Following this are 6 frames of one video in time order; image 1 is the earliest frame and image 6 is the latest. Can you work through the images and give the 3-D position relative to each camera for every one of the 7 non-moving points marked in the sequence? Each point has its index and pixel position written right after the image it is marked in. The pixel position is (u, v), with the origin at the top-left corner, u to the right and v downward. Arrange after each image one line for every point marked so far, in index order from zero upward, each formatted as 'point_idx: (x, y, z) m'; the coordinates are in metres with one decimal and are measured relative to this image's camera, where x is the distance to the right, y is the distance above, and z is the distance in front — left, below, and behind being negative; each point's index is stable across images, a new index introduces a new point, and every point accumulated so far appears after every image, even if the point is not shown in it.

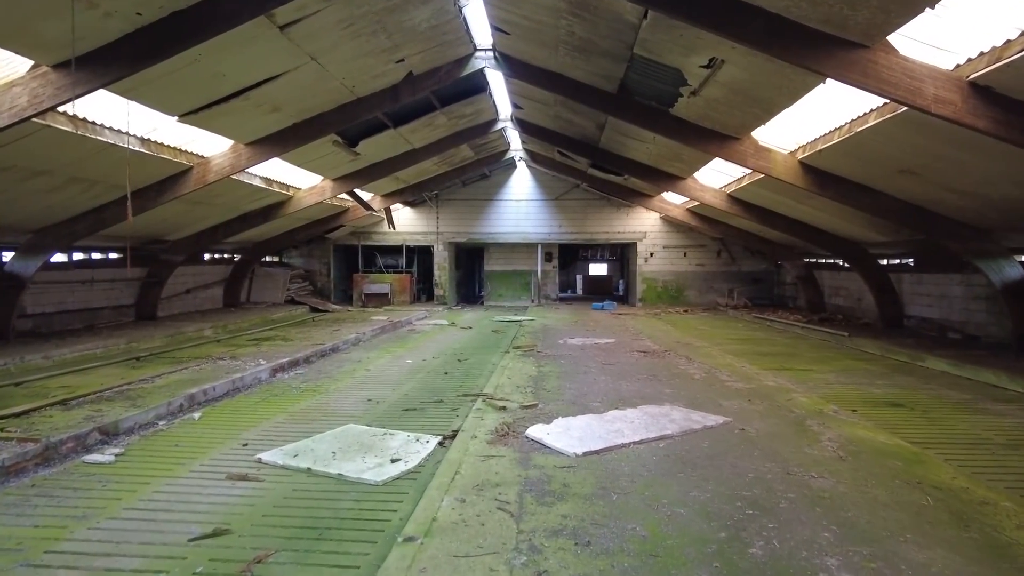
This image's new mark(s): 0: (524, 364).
0: (+0.1, -0.7, +5.7) m
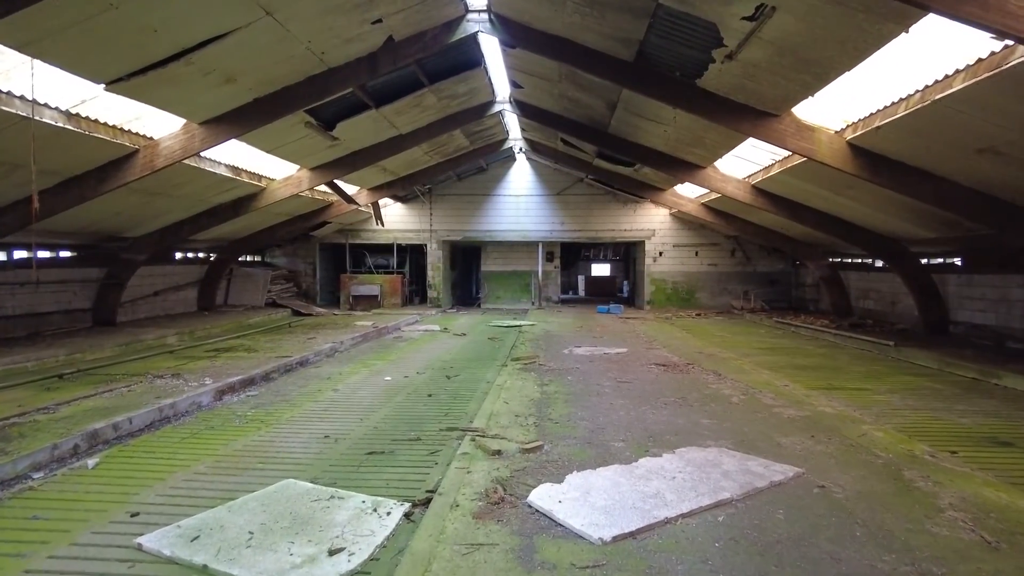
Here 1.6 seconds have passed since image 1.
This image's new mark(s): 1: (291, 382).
0: (+0.1, -0.7, +4.7) m
1: (-1.7, -0.7, +4.9) m
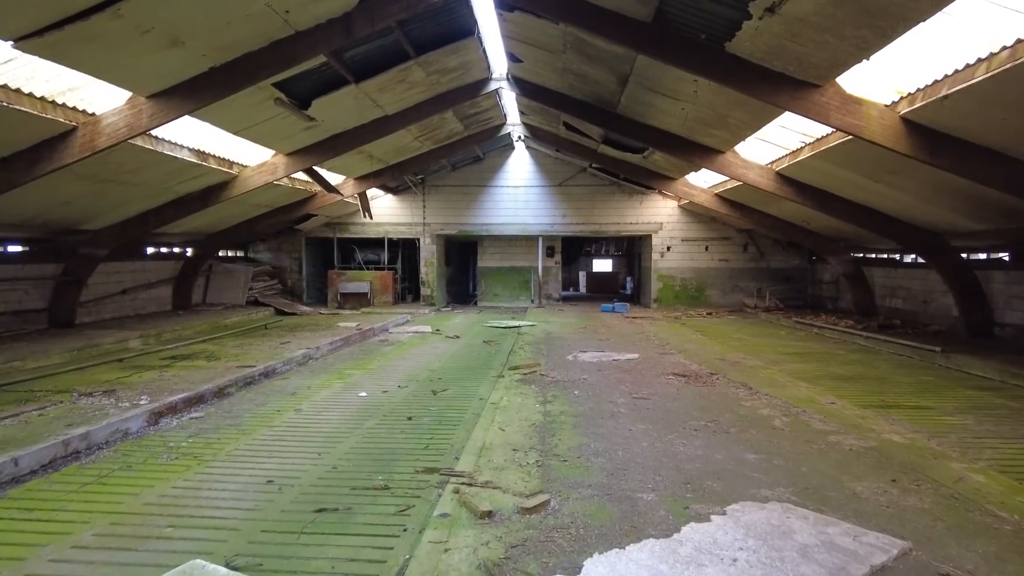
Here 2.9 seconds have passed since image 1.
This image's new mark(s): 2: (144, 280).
0: (+0.1, -0.7, +4.0) m
1: (-1.7, -0.7, +4.2) m
2: (-5.3, +0.1, +9.3) m
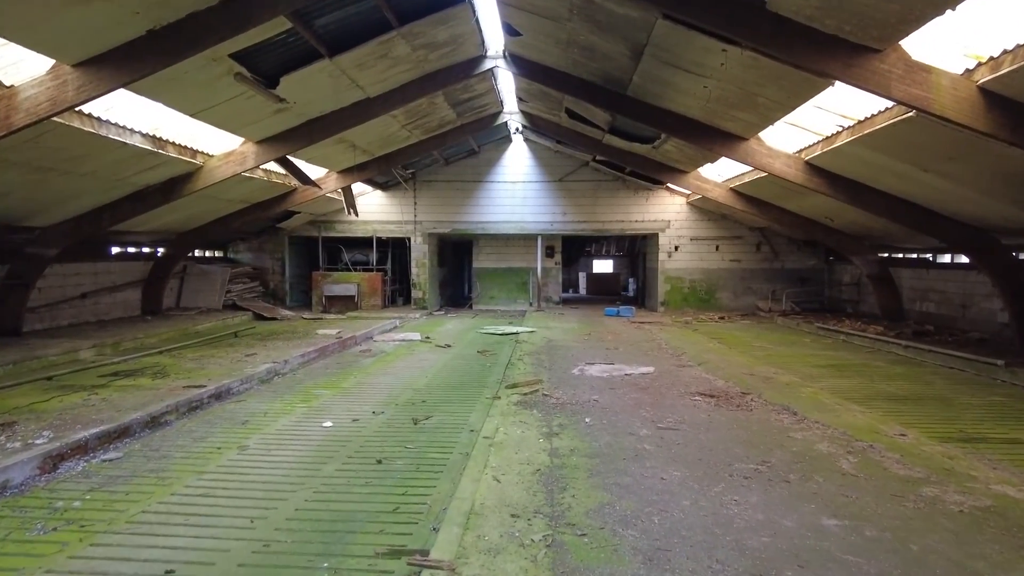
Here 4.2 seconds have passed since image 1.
0: (0.0, -0.7, +3.2) m
1: (-1.7, -0.8, +3.4) m
2: (-5.3, +0.1, +8.5) m
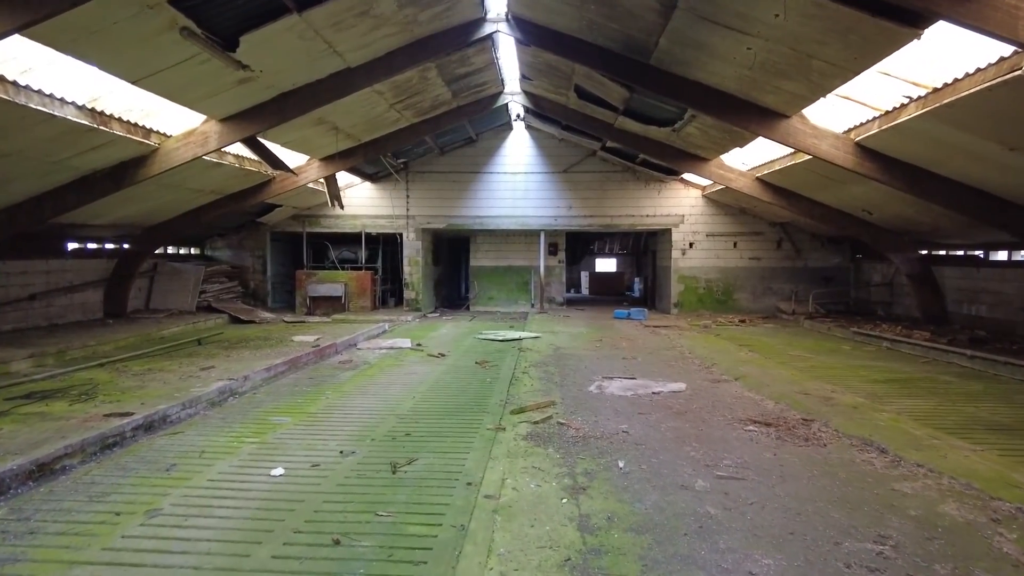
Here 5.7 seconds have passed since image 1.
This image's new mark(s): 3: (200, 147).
0: (+0.1, -0.8, +2.4) m
1: (-1.7, -0.8, +2.5) m
2: (-5.3, +0.1, +7.6) m
3: (-2.8, +1.3, +5.7) m
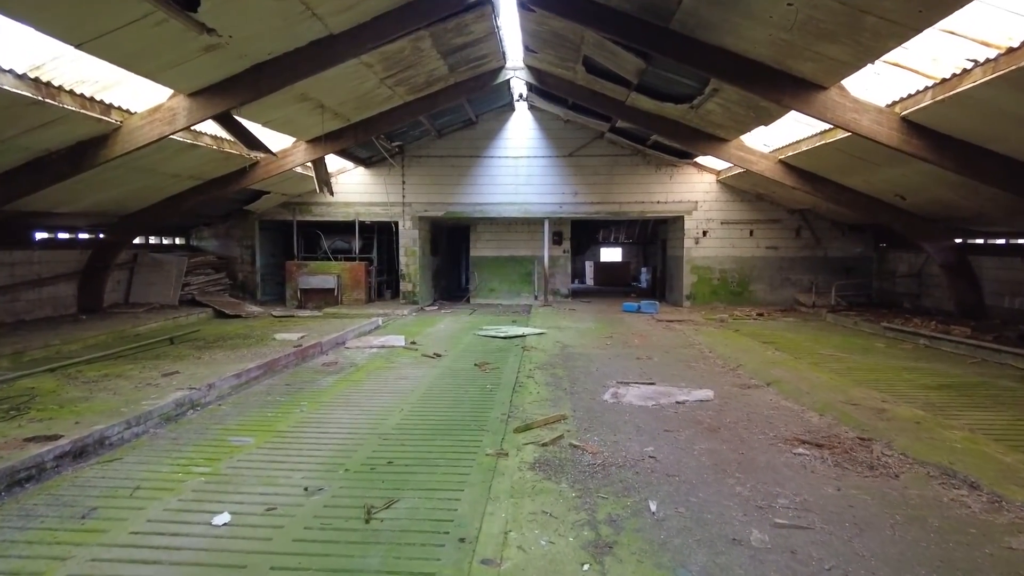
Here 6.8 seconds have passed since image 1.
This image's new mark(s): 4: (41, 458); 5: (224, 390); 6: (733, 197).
0: (+0.1, -0.8, +1.8) m
1: (-1.6, -0.8, +2.0) m
2: (-5.3, +0.1, +7.0) m
3: (-2.7, +1.3, +5.2) m
4: (-1.9, -0.7, +2.6) m
5: (-1.7, -0.6, +3.9) m
6: (+3.3, +1.3, +9.5) m
